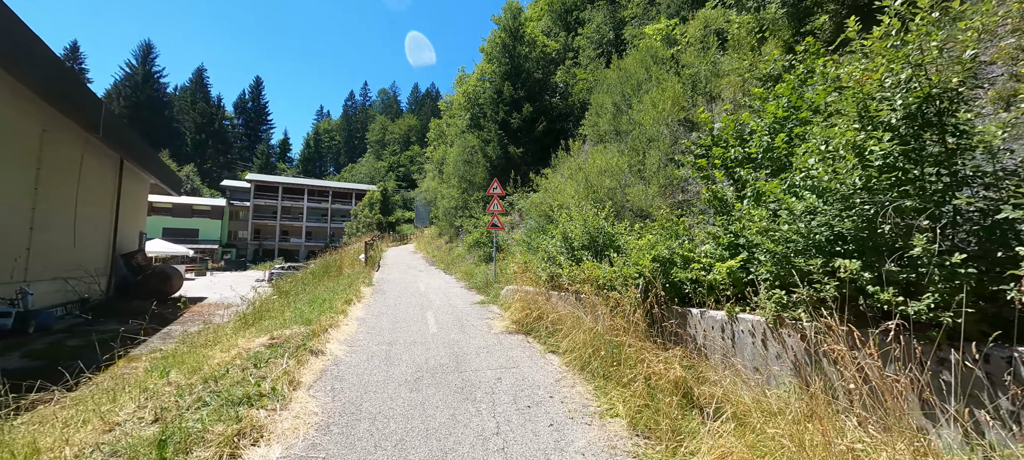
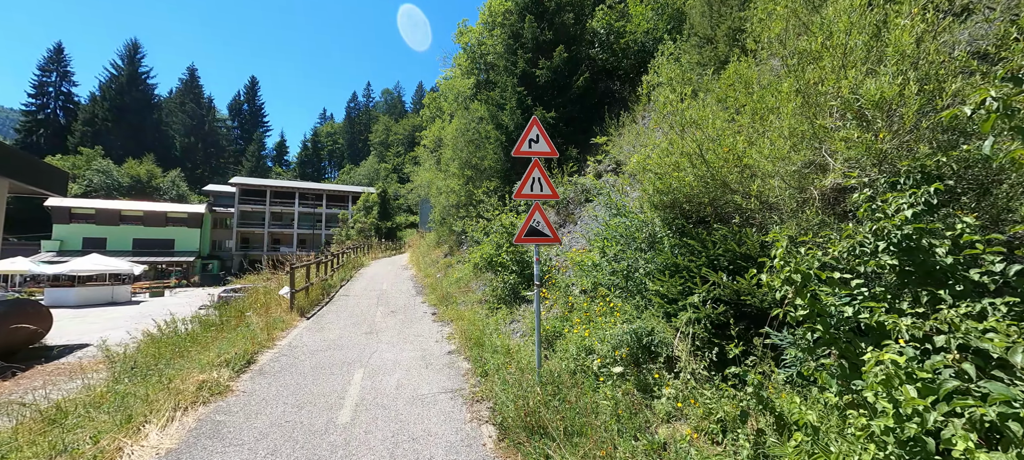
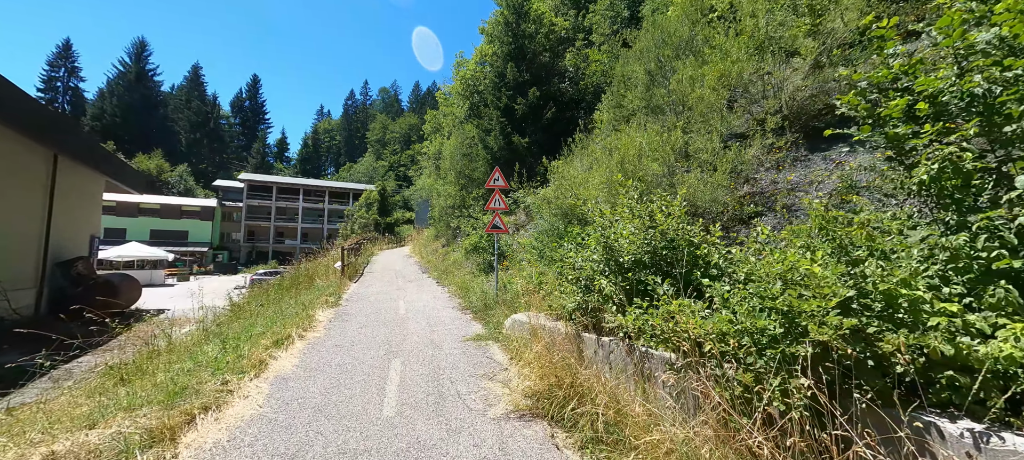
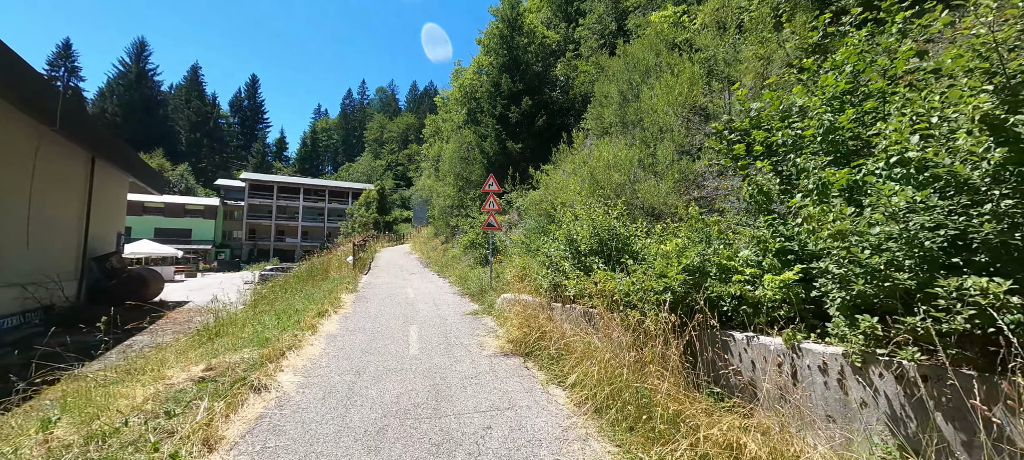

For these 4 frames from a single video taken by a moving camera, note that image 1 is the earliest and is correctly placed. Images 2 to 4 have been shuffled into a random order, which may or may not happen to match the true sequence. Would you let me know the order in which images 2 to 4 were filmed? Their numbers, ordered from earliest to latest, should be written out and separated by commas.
4, 3, 2
